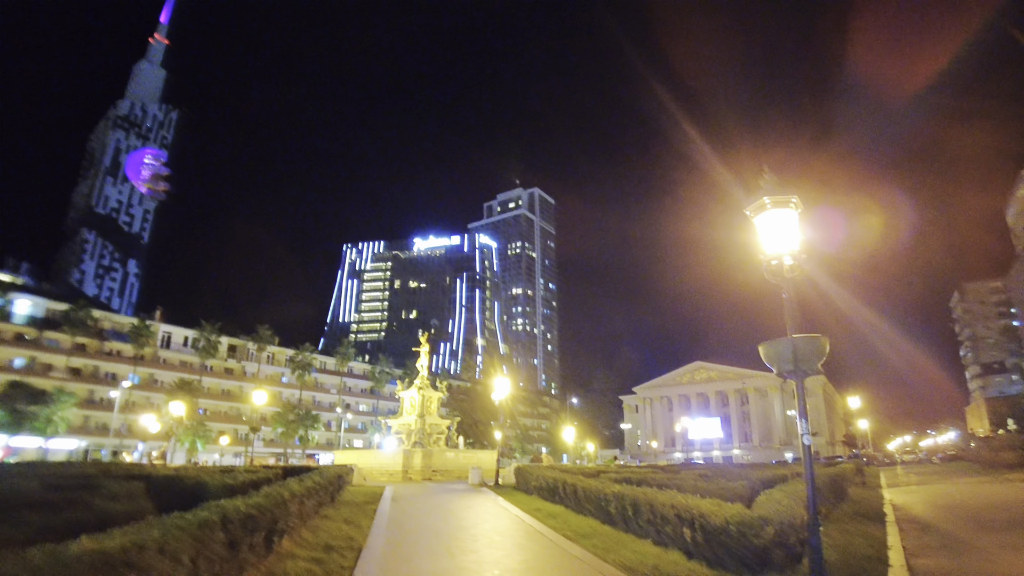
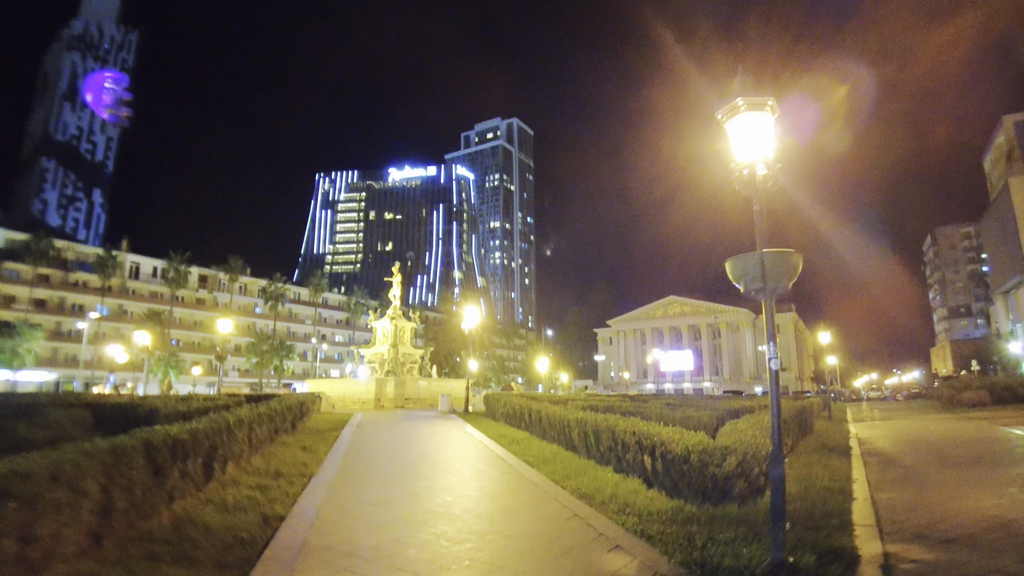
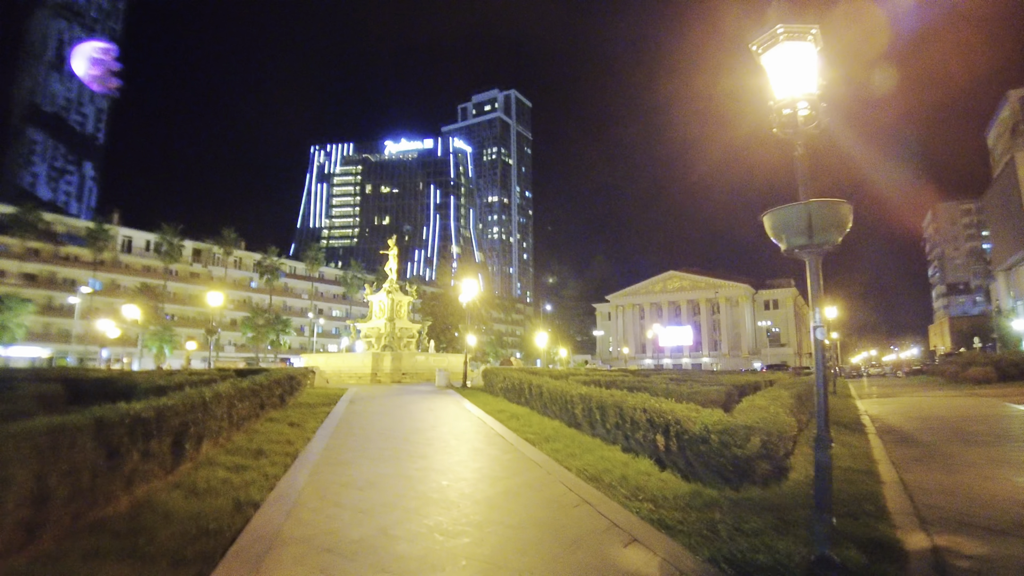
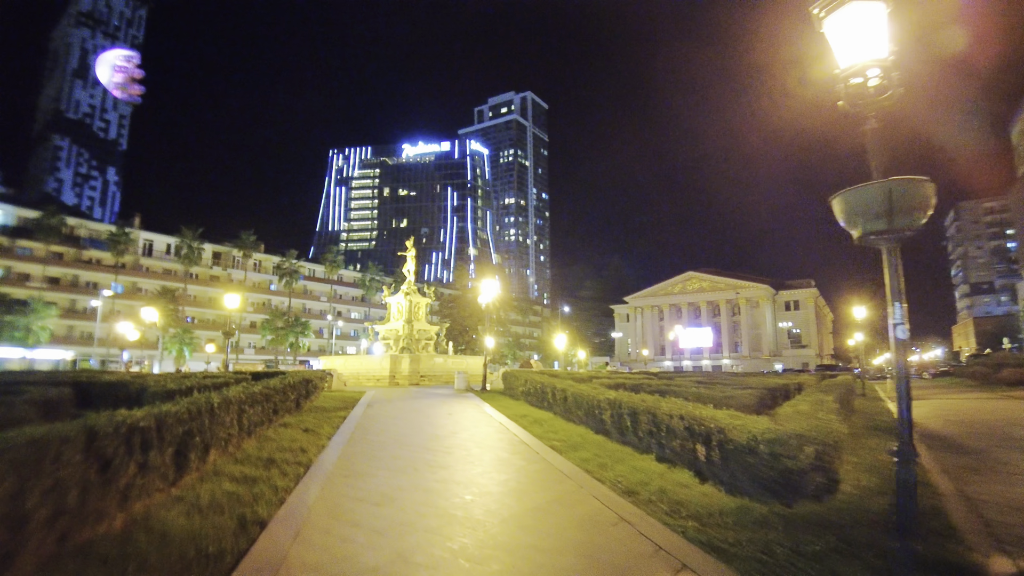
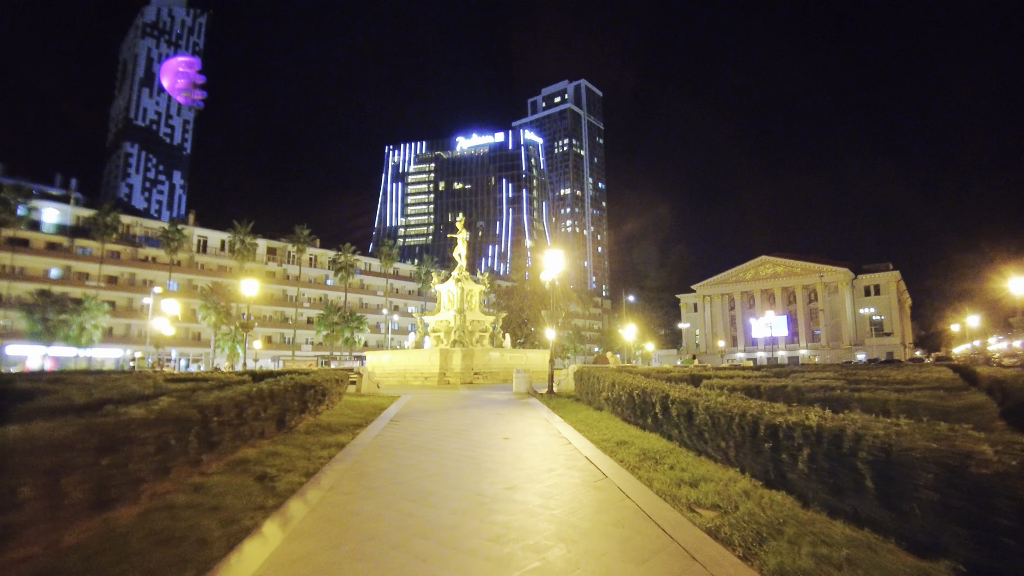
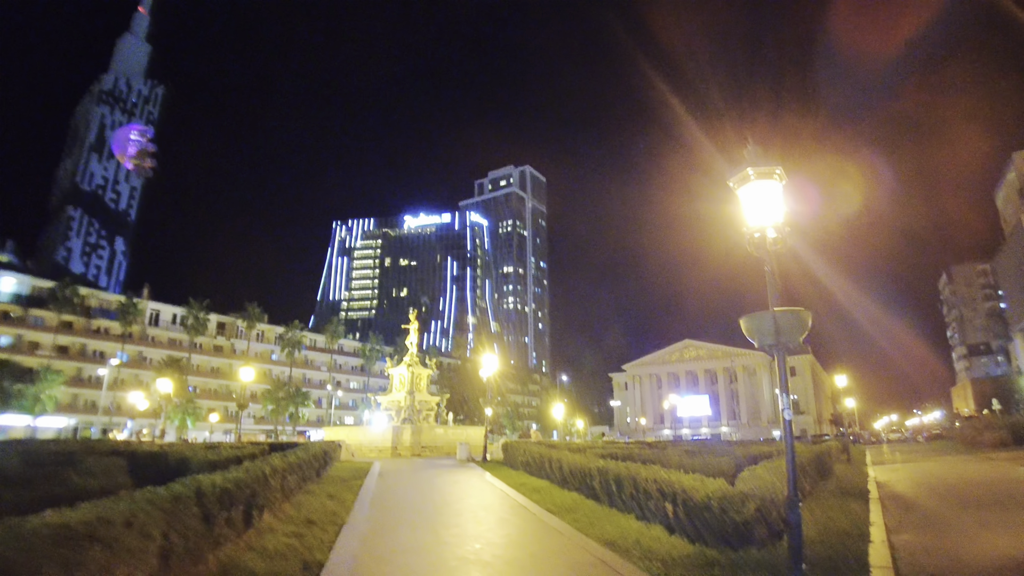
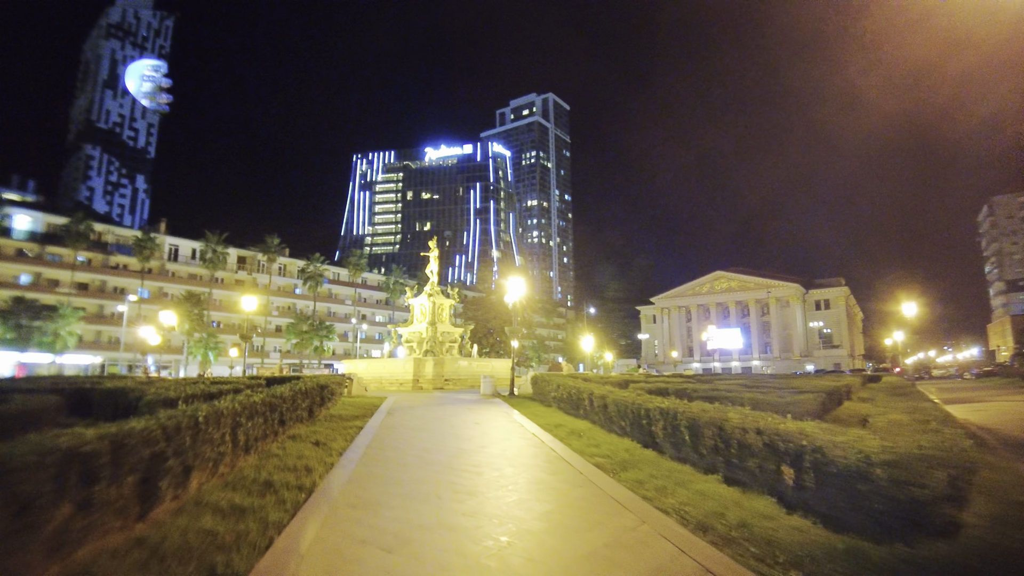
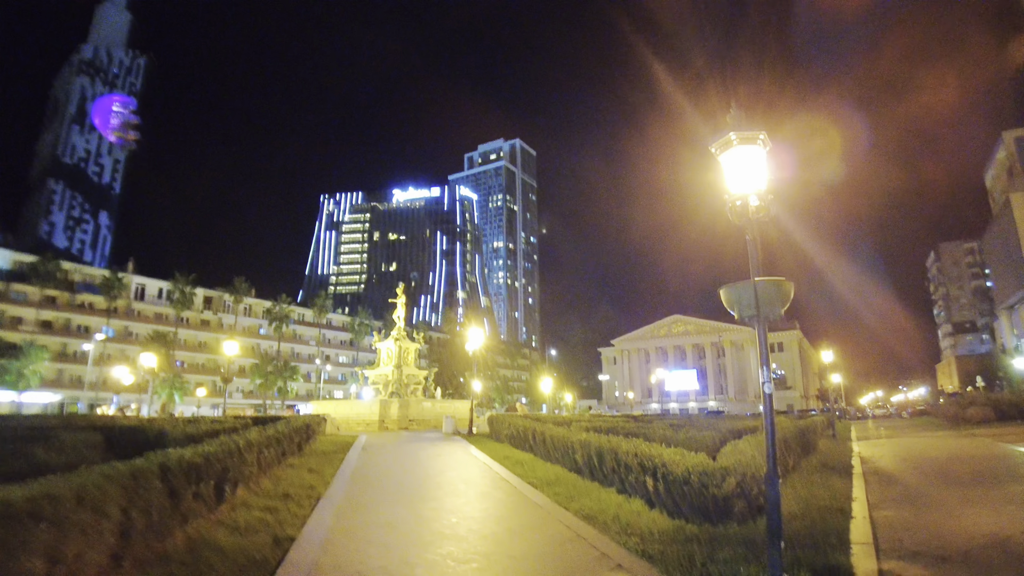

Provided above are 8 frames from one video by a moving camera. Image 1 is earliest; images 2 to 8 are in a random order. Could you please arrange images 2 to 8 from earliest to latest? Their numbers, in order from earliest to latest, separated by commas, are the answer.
6, 8, 2, 3, 4, 7, 5
